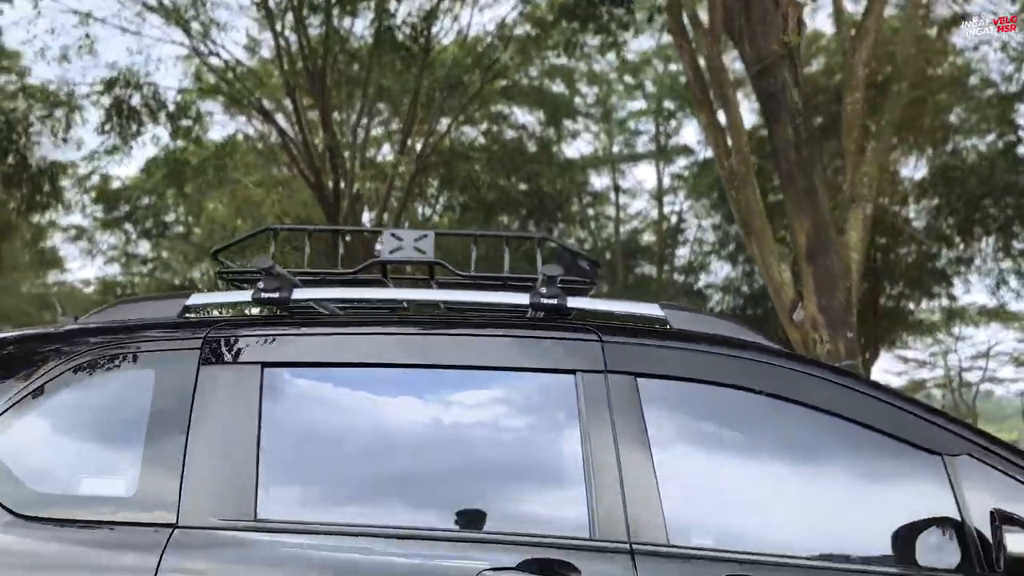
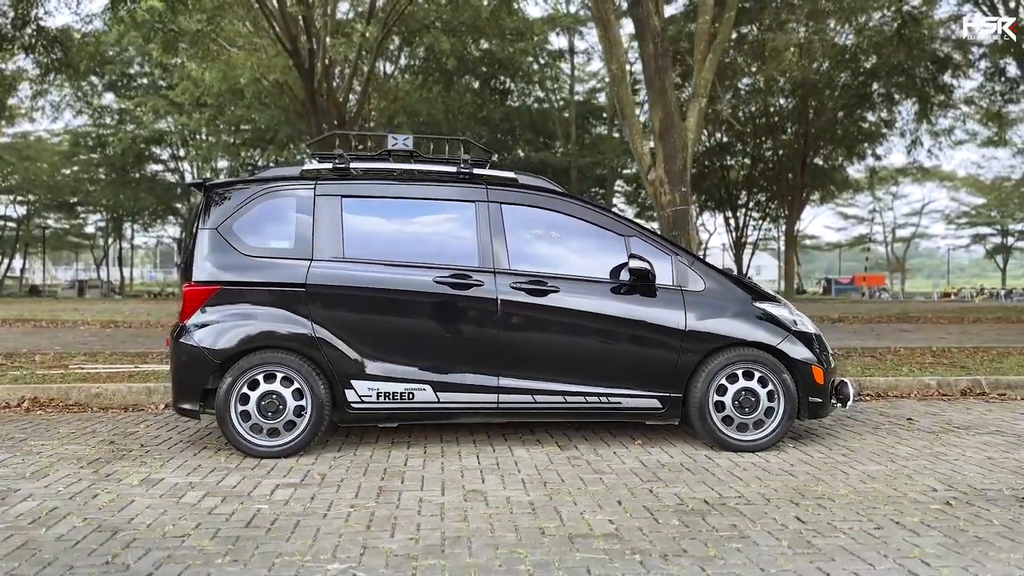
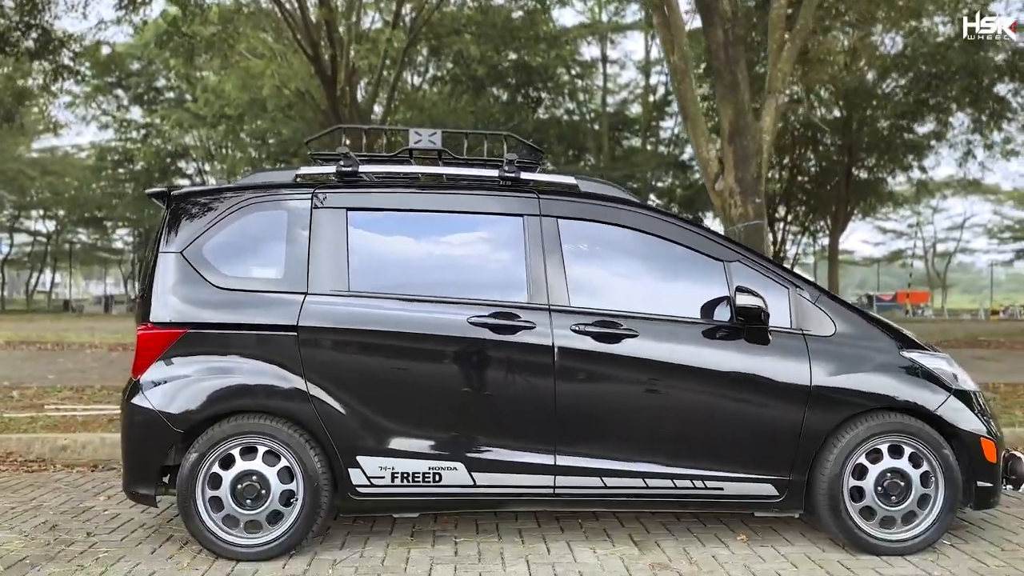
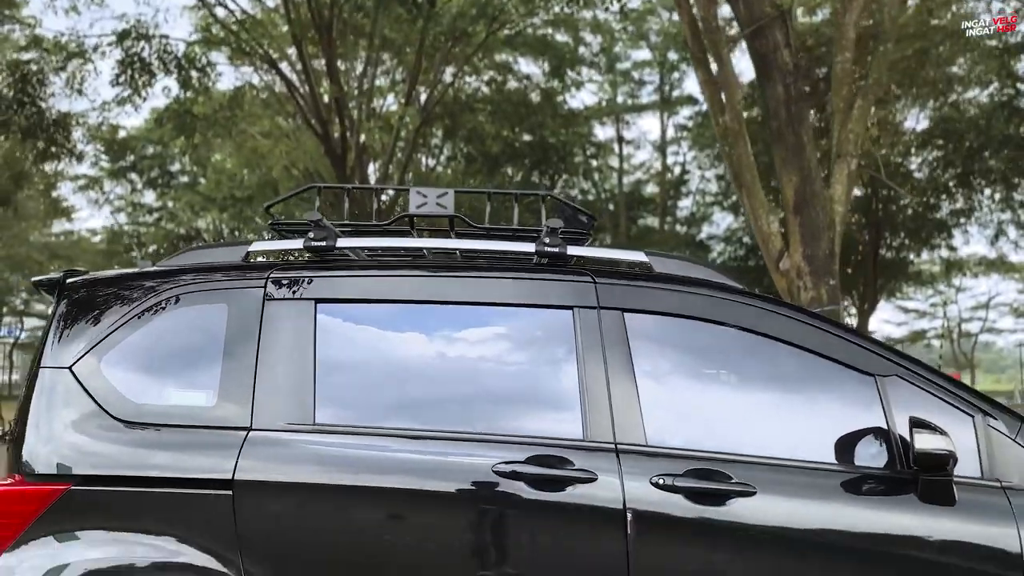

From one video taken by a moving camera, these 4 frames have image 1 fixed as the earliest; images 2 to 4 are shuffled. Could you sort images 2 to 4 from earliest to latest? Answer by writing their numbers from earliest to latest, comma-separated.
4, 3, 2
